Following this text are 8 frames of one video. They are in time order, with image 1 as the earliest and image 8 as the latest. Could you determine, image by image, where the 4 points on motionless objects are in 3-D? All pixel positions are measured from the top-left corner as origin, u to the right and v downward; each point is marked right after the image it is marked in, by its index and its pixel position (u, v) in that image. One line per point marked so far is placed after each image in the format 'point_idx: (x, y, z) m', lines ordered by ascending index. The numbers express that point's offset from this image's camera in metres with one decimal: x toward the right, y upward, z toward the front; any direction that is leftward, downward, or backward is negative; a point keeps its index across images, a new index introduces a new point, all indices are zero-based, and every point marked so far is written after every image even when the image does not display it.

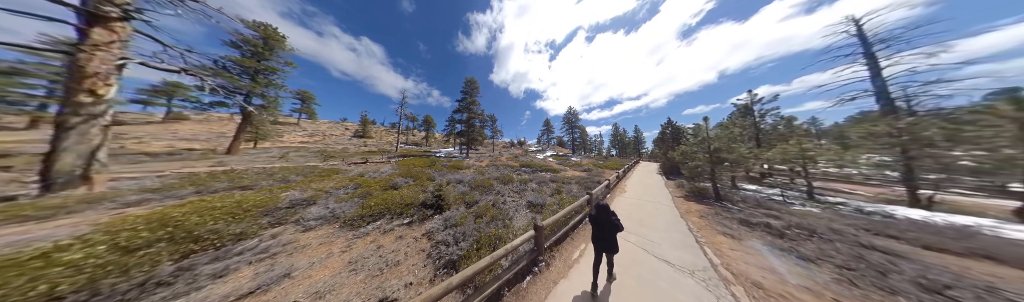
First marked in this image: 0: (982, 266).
0: (+13.2, -3.2, +3.4) m
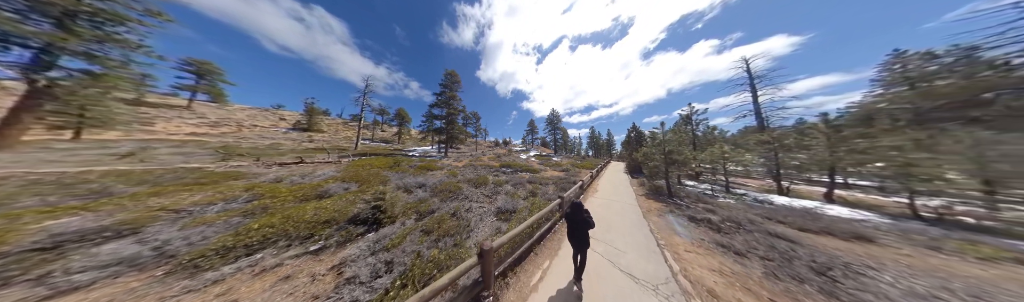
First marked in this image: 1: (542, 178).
0: (+12.2, -3.5, +4.5) m
1: (+2.4, -2.7, +11.1) m
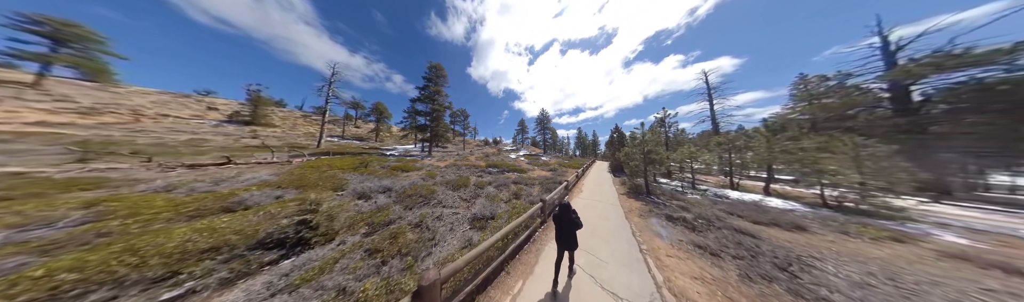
0: (+11.4, -3.5, +5.1) m
1: (+1.2, -2.6, +10.9) m
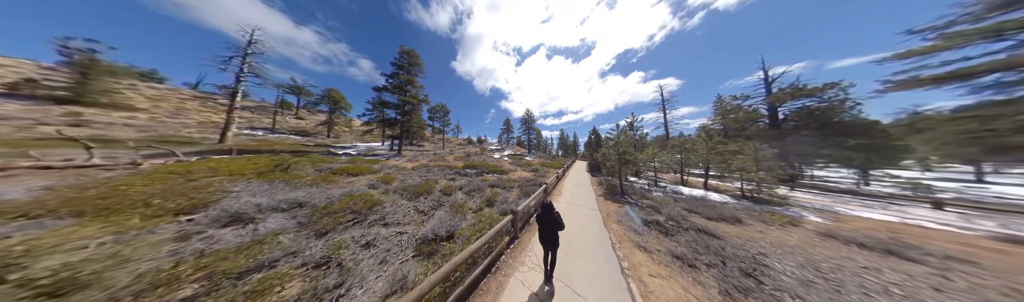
0: (+10.3, -3.7, +5.7) m
1: (-0.5, -2.6, +10.2) m
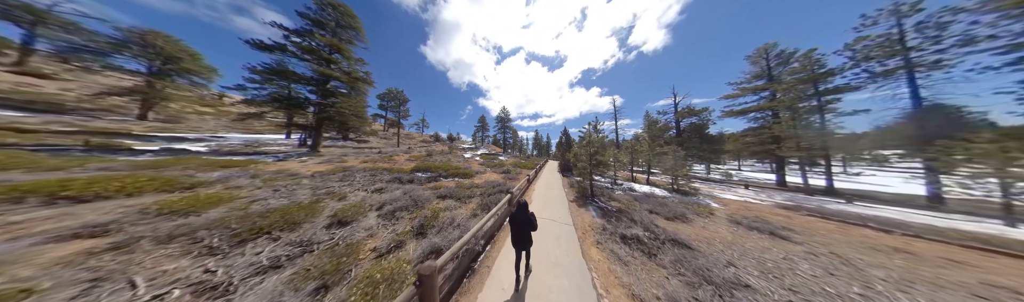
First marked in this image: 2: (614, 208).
0: (+8.4, -3.8, +5.8) m
1: (-3.1, -2.5, +8.2) m
2: (+6.2, -3.5, +7.3) m
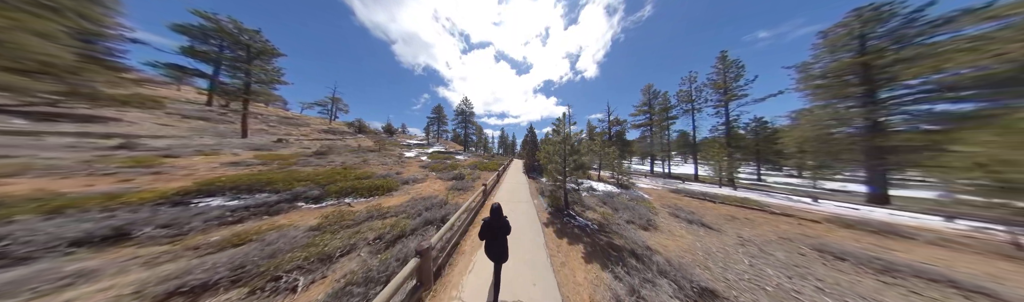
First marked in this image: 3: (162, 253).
0: (+6.4, -3.8, +4.8) m
1: (-5.2, -2.4, +3.5) m
2: (+3.9, -3.4, +5.5) m
3: (-9.3, -1.7, +3.5) m
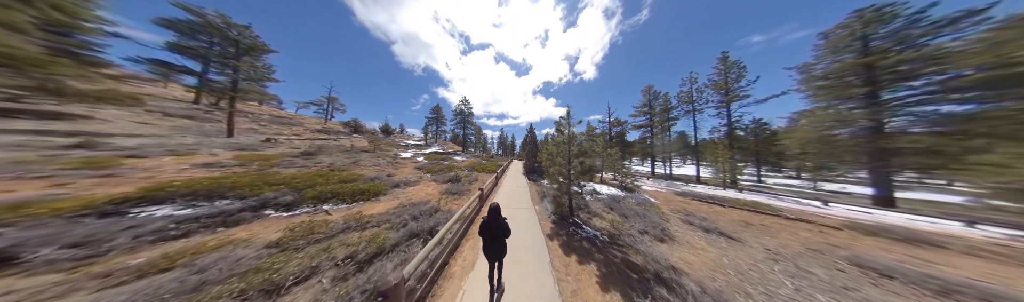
0: (+6.4, -3.8, +4.0) m
1: (-5.3, -2.4, +2.8) m
2: (+3.8, -3.5, +4.8) m
3: (-9.3, -1.8, +2.8) m
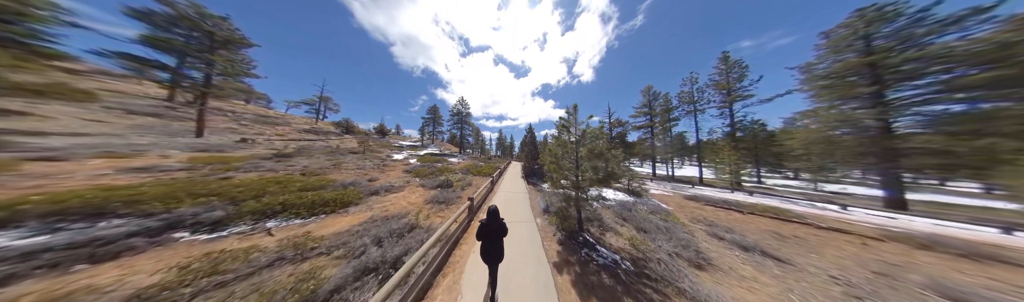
0: (+6.2, -3.9, +2.8) m
1: (-5.4, -2.4, +1.5) m
2: (+3.7, -3.5, +3.6) m
3: (-9.4, -1.8, +1.5) m
